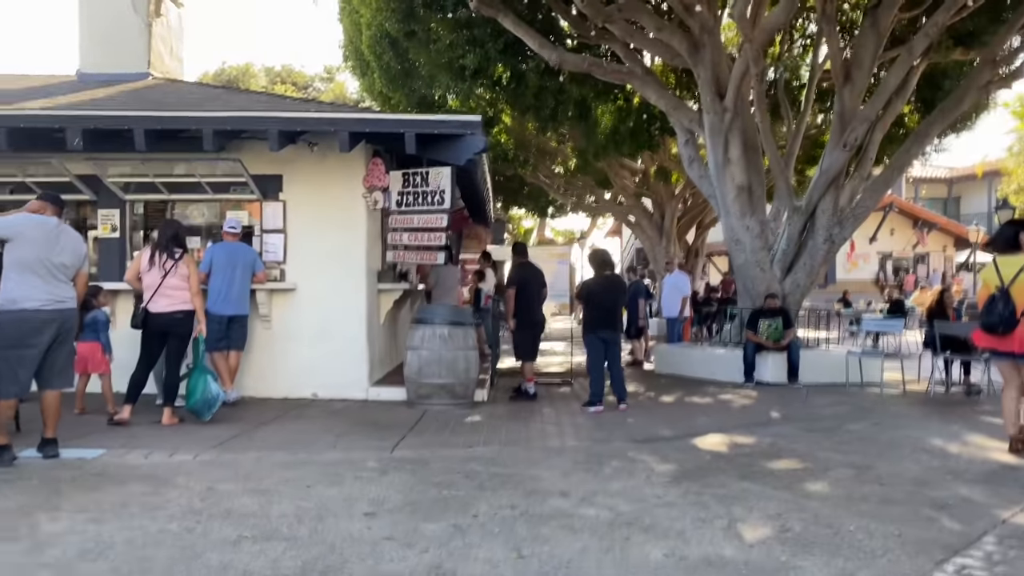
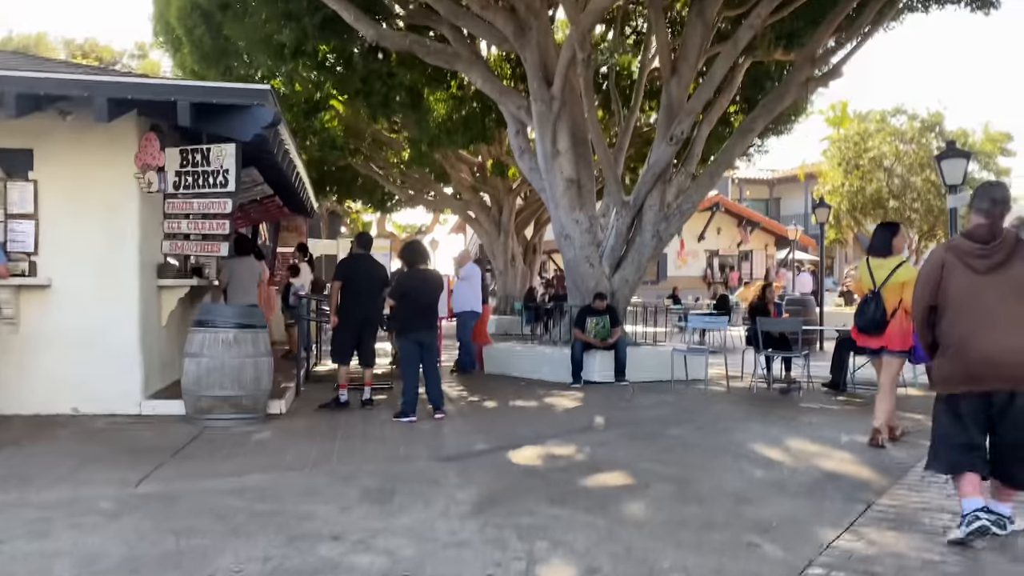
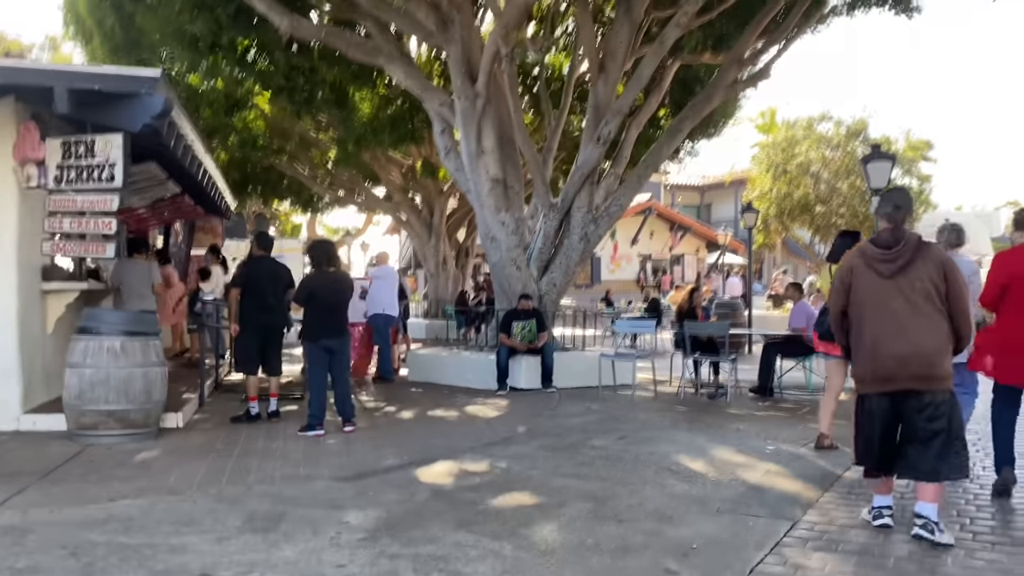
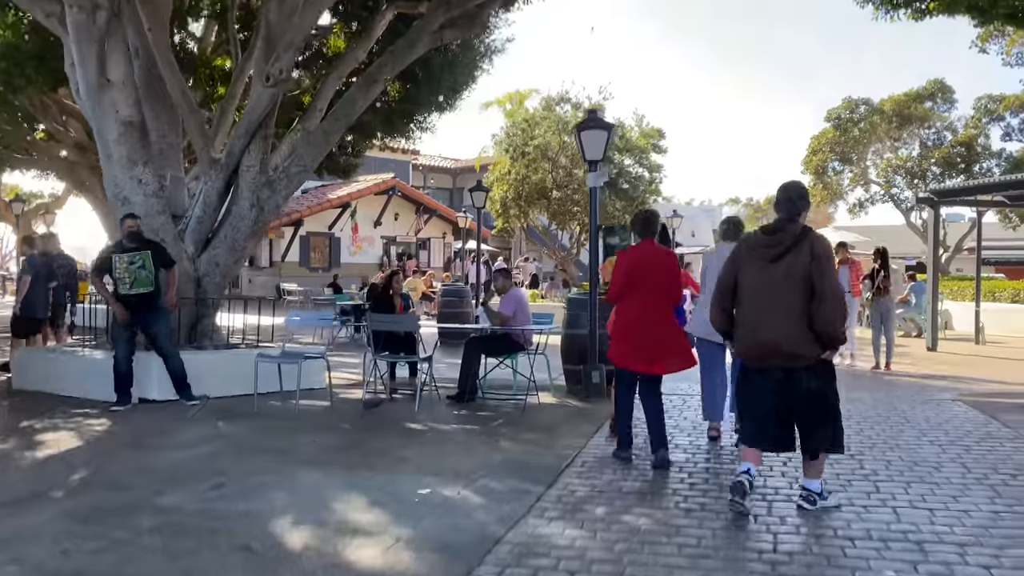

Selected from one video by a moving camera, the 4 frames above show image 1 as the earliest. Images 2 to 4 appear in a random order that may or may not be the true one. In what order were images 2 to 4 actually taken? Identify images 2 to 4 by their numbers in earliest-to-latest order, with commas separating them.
2, 3, 4
